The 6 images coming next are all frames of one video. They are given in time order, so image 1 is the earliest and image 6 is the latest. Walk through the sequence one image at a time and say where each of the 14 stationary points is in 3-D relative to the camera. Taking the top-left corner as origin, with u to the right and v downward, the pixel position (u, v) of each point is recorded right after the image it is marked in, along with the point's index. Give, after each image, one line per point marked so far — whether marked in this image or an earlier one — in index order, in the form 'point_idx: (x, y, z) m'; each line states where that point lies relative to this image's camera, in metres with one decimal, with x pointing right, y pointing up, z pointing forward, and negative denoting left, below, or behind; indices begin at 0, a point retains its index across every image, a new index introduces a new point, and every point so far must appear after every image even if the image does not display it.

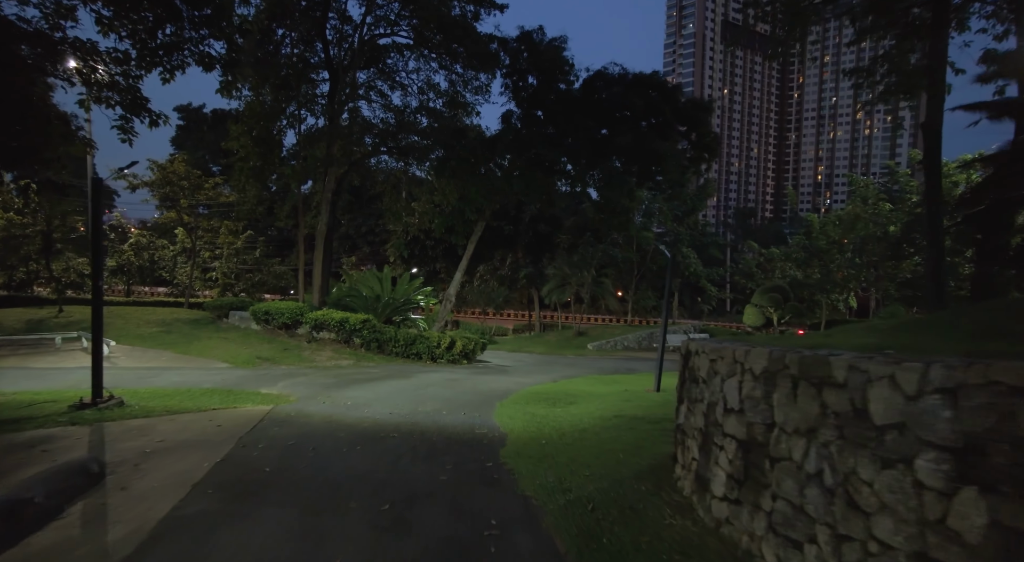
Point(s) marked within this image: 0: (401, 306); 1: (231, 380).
0: (-3.0, -0.7, +16.2) m
1: (-5.0, -1.8, +10.8) m
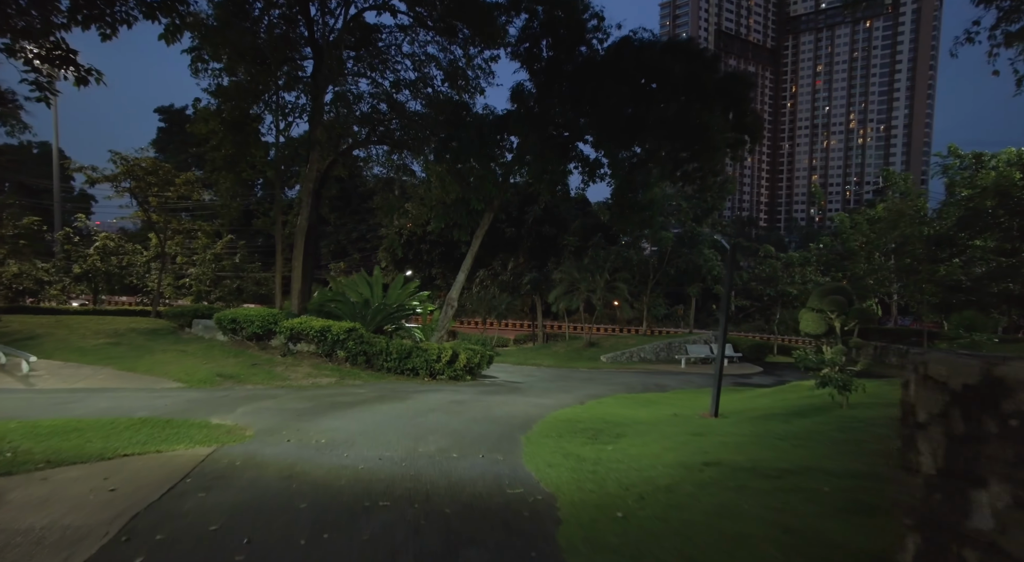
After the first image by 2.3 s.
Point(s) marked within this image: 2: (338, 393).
0: (-2.7, -0.7, +13.9) m
1: (-4.7, -1.7, +8.5) m
2: (-2.9, -1.9, +10.1) m
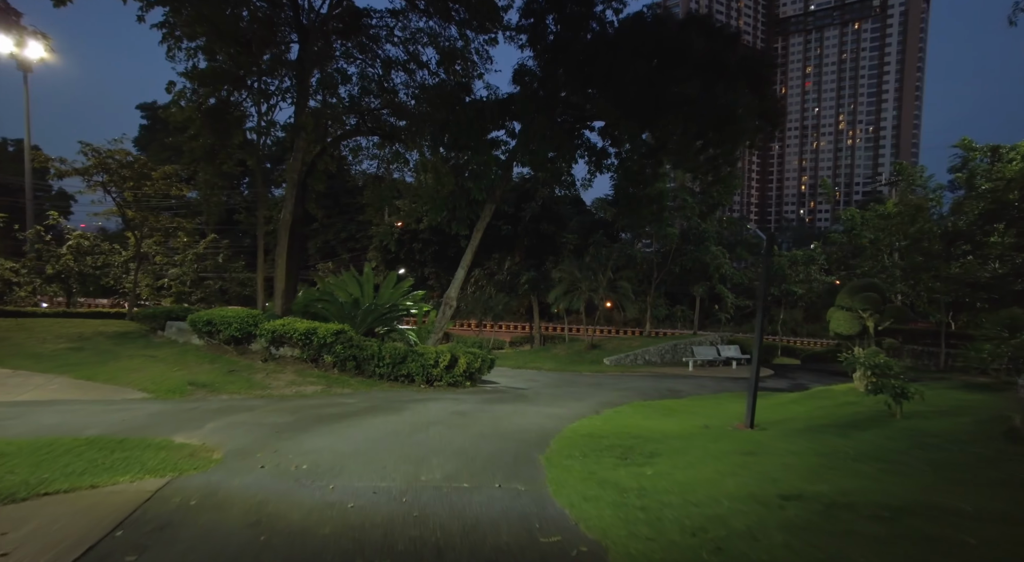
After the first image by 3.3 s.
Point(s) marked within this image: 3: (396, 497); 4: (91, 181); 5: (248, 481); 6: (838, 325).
0: (-2.6, -0.7, +12.8) m
1: (-4.5, -1.7, +7.3) m
2: (-2.8, -1.8, +8.9) m
3: (-0.9, -1.6, +4.5) m
4: (-13.6, +3.2, +19.6) m
5: (-2.1, -1.6, +4.8) m
6: (+6.0, -0.8, +11.1) m
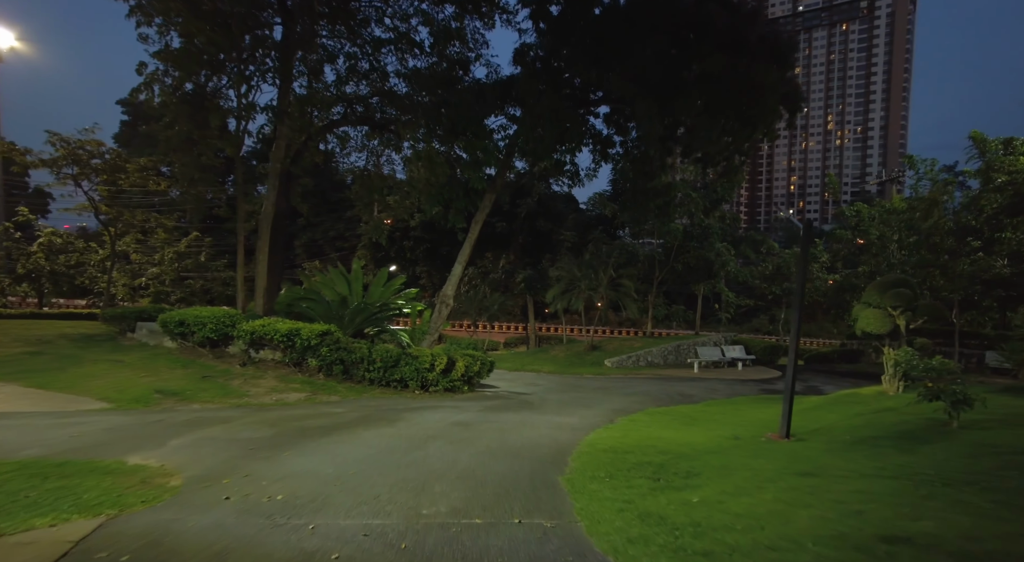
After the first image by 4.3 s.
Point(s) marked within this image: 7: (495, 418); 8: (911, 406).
0: (-2.6, -0.6, +11.8) m
1: (-4.4, -1.6, +6.3) m
2: (-2.7, -1.8, +8.0) m
3: (-0.7, -1.5, +3.5) m
4: (-13.7, +3.3, +18.4) m
5: (-1.9, -1.5, +3.8) m
6: (+6.0, -0.7, +10.3) m
7: (-0.2, -1.8, +8.2) m
8: (+5.5, -1.7, +8.4) m
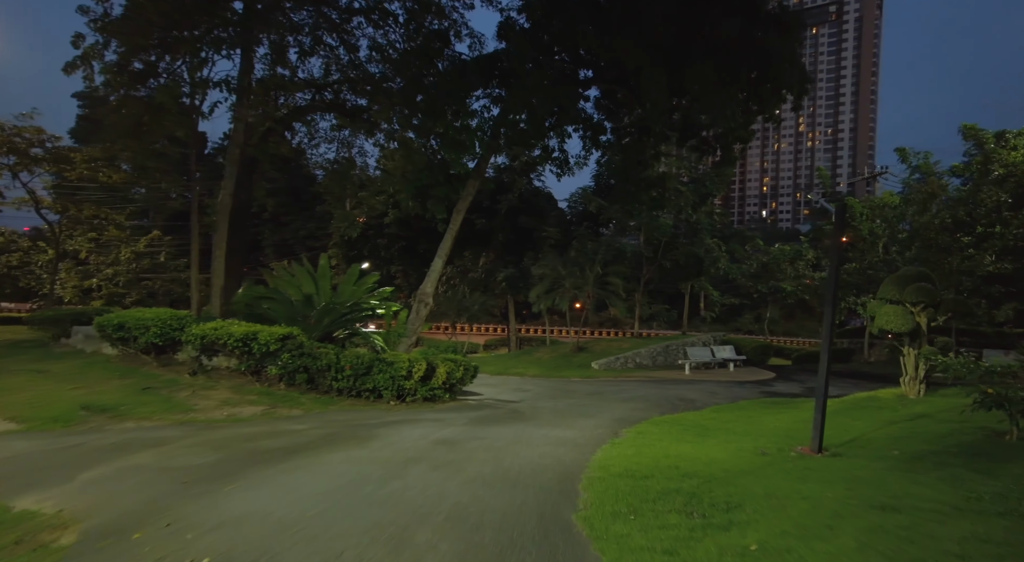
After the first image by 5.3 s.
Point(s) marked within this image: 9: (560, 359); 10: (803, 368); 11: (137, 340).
0: (-2.9, -0.6, +10.6) m
1: (-4.4, -1.6, +5.0) m
2: (-2.8, -1.7, +6.8) m
3: (-0.6, -1.4, +2.4) m
4: (-14.2, +3.2, +16.8) m
5: (-1.9, -1.4, +2.7) m
6: (+5.8, -0.6, +9.4) m
7: (-0.3, -1.8, +7.1) m
8: (+5.4, -1.6, +7.5) m
9: (+1.5, -2.5, +19.3) m
10: (+9.5, -2.9, +19.9) m
11: (-5.8, -0.9, +9.4) m
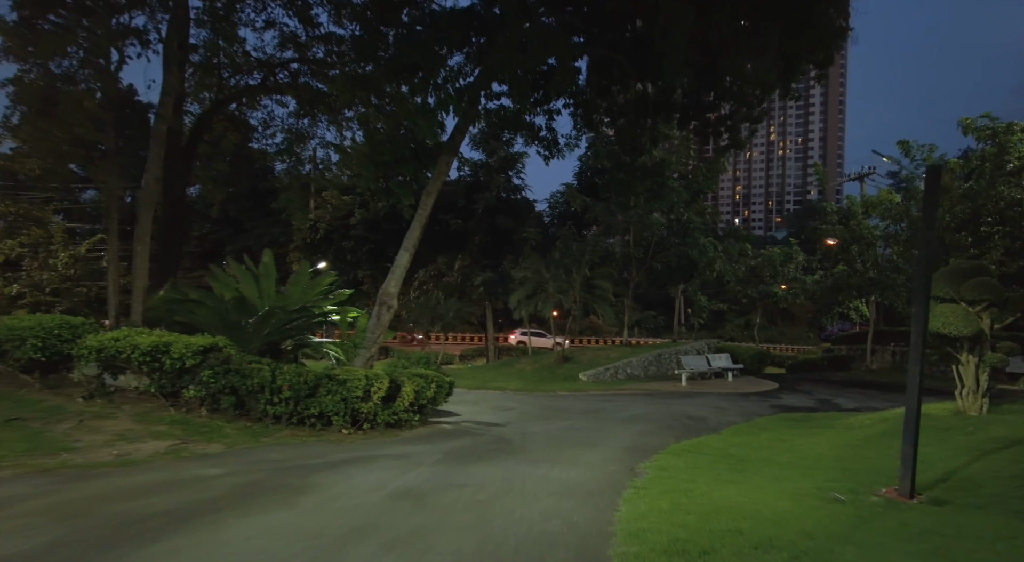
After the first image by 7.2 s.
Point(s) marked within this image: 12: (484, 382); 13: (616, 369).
0: (-3.1, -0.6, +8.7) m
1: (-4.4, -1.5, +3.1) m
2: (-2.9, -1.6, +4.9) m
3: (-0.5, -1.3, +0.6) m
4: (-14.7, +3.1, +14.5) m
5: (-1.8, -1.3, +0.8) m
6: (+5.6, -0.6, +7.9) m
7: (-0.4, -1.7, +5.3) m
8: (+5.3, -1.5, +5.9) m
9: (+0.9, -2.6, +17.6) m
10: (+8.9, -2.9, +18.5) m
11: (-6.0, -0.9, +7.4) m
12: (-0.8, -2.7, +16.4) m
13: (+2.9, -2.4, +16.8) m
